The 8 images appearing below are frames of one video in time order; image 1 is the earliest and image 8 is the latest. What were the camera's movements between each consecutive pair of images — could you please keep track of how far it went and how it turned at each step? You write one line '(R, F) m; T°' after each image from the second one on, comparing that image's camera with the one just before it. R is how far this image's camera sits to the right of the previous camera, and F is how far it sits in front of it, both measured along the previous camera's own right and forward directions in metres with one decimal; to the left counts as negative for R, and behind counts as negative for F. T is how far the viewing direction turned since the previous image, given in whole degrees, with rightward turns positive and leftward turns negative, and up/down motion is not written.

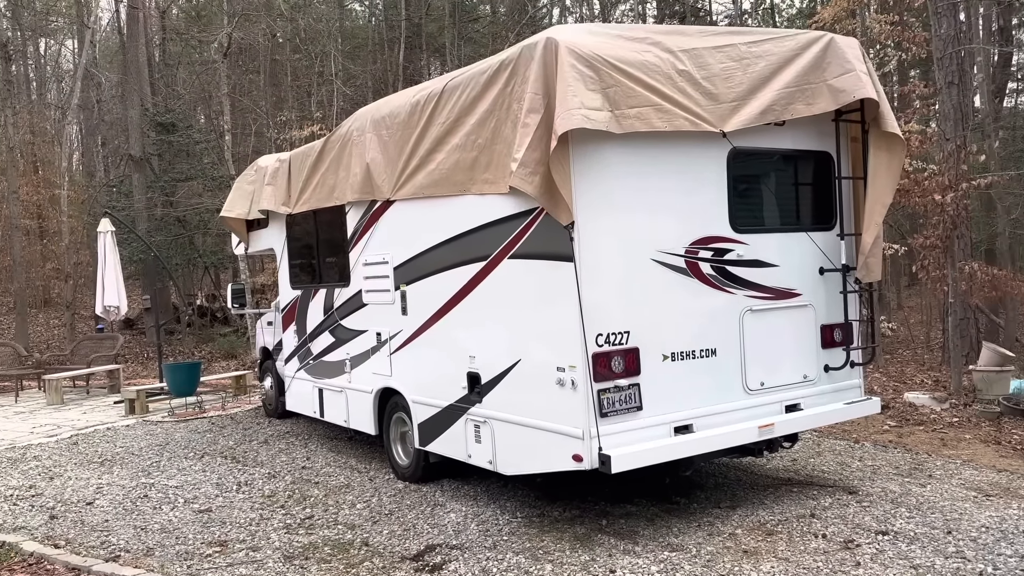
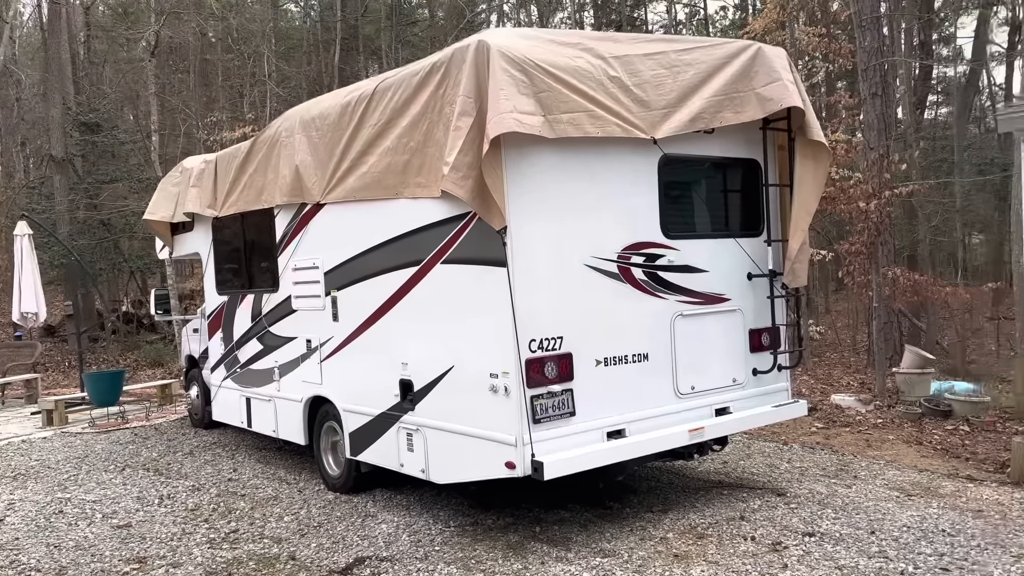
(0.0, +0.1) m; +4°
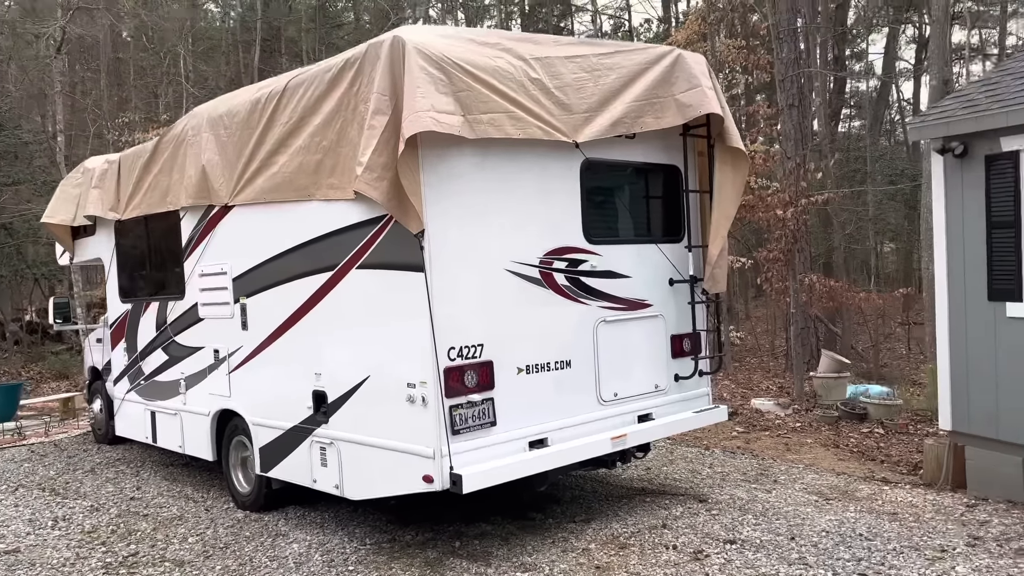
(+0.1, +0.1) m; +5°
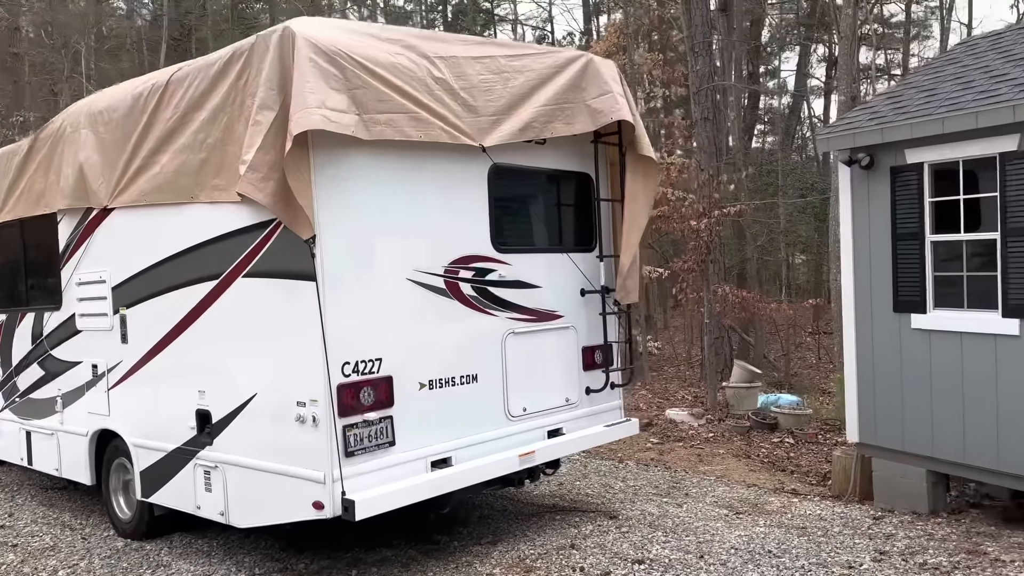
(+0.1, +0.2) m; +5°
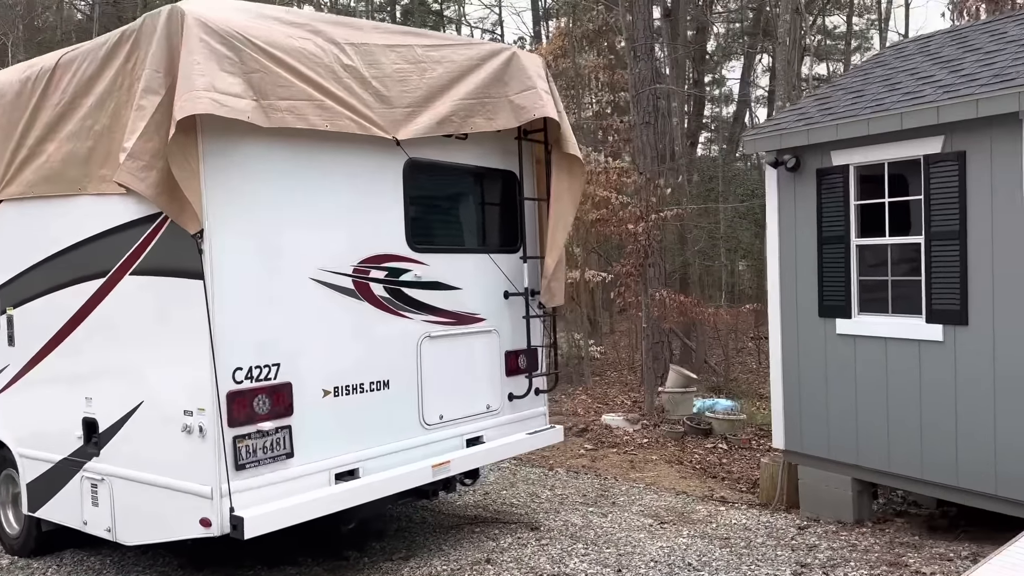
(+0.2, +0.2) m; +3°
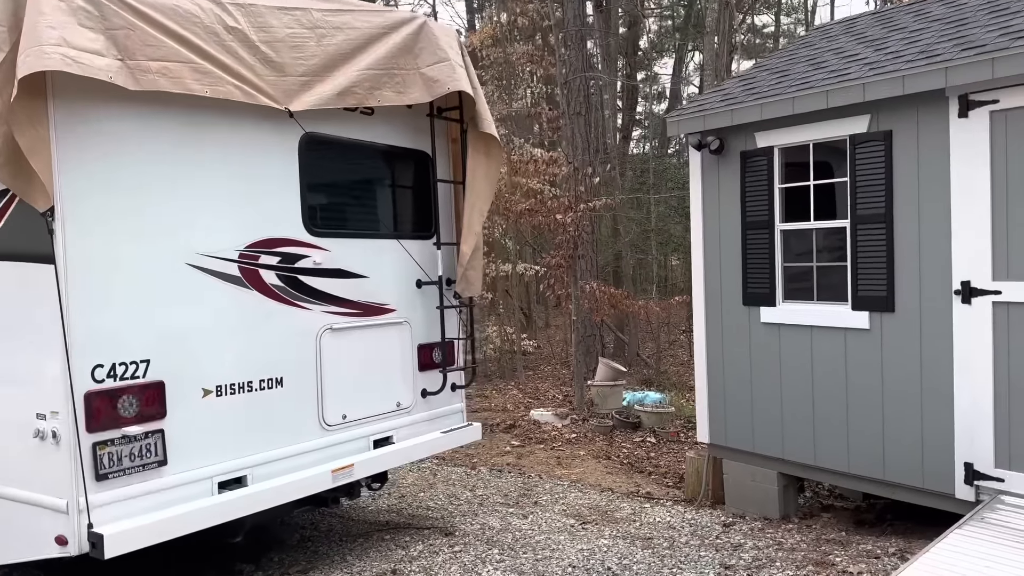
(+0.2, +0.3) m; +4°
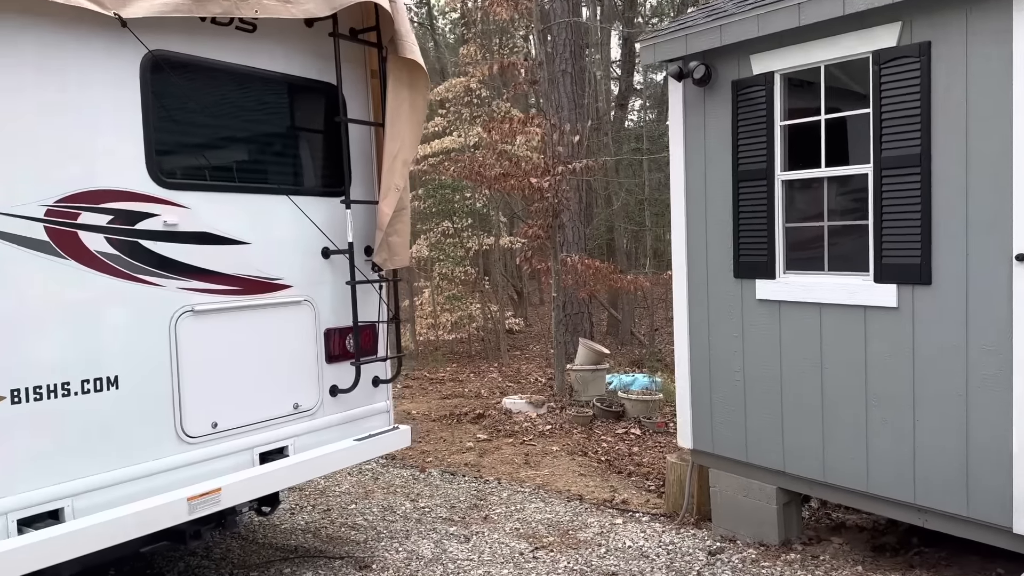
(+0.3, +1.0) m; 0°
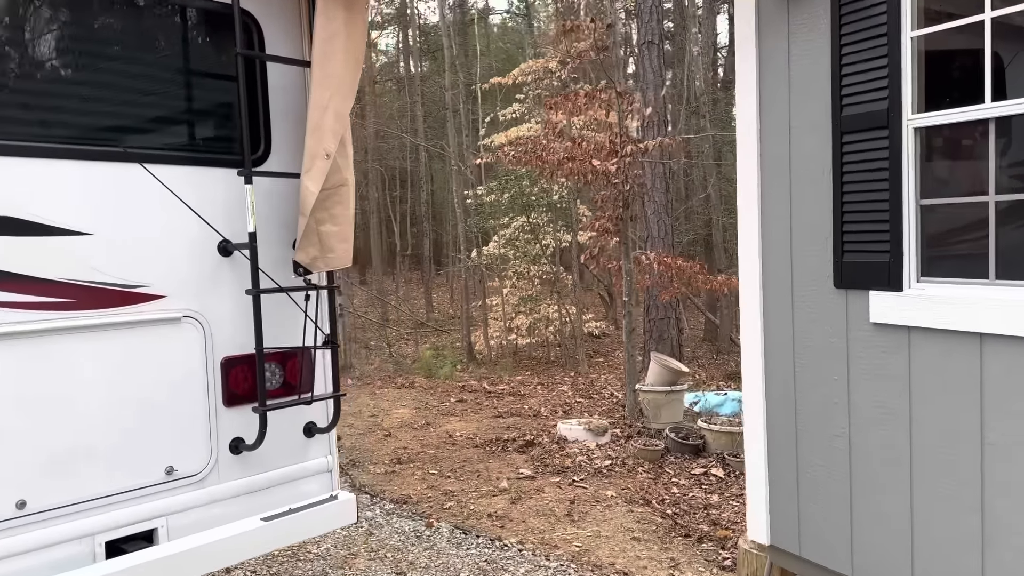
(+0.4, +1.3) m; -8°
